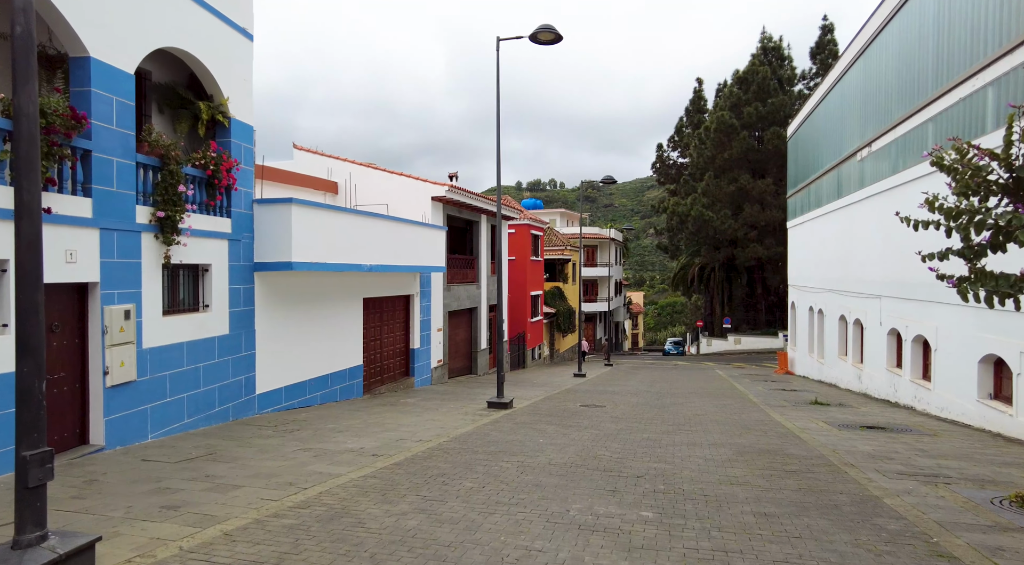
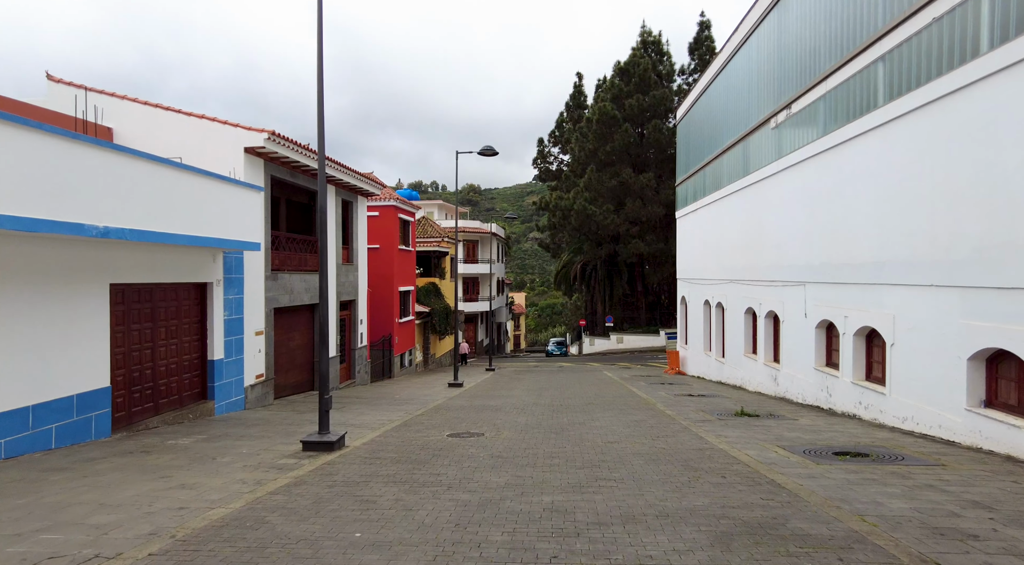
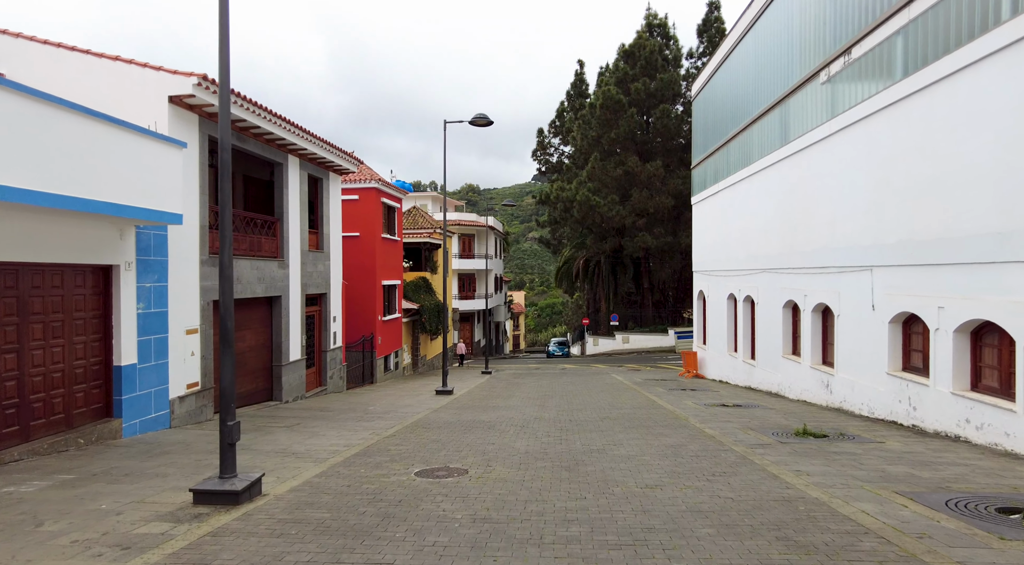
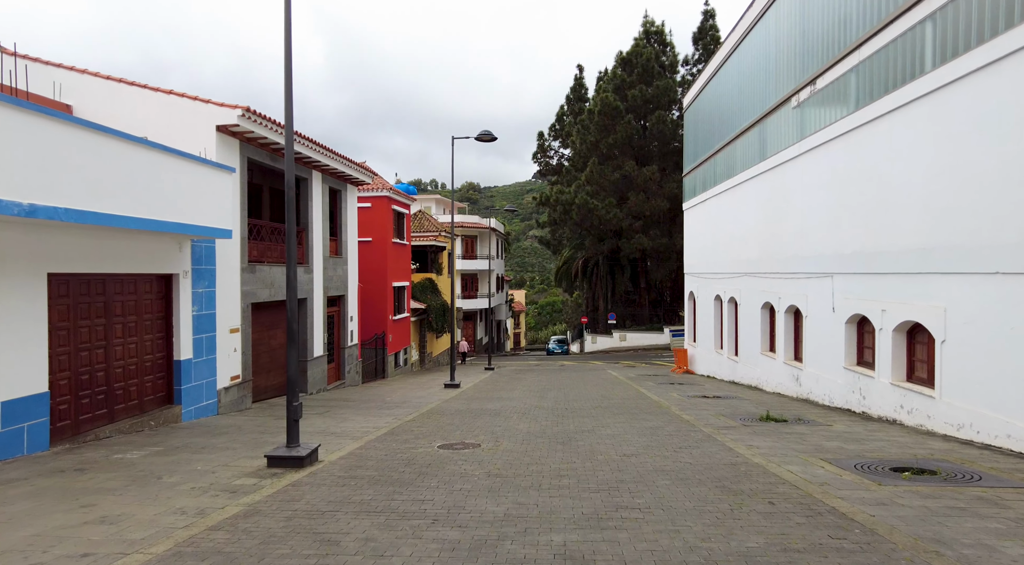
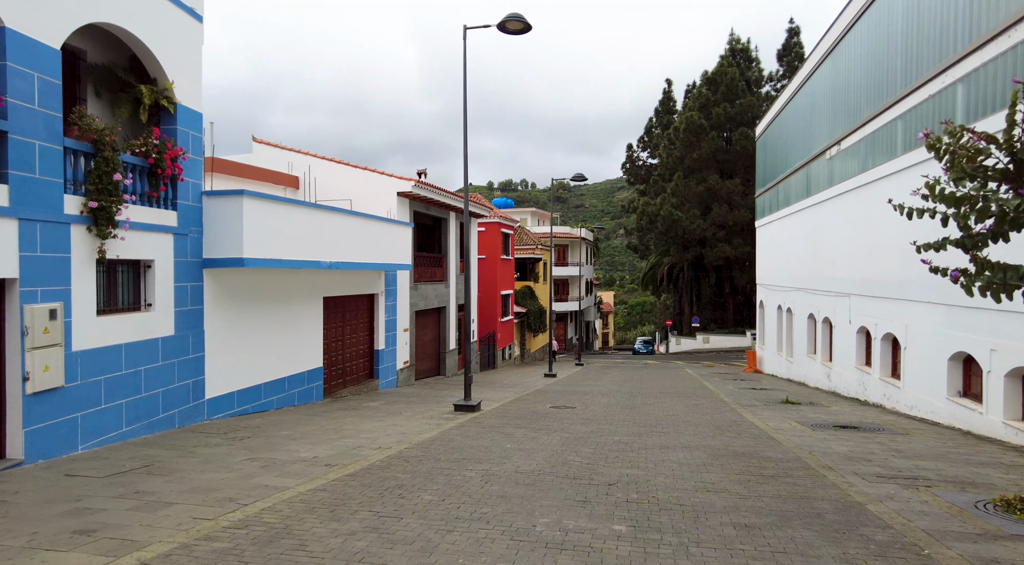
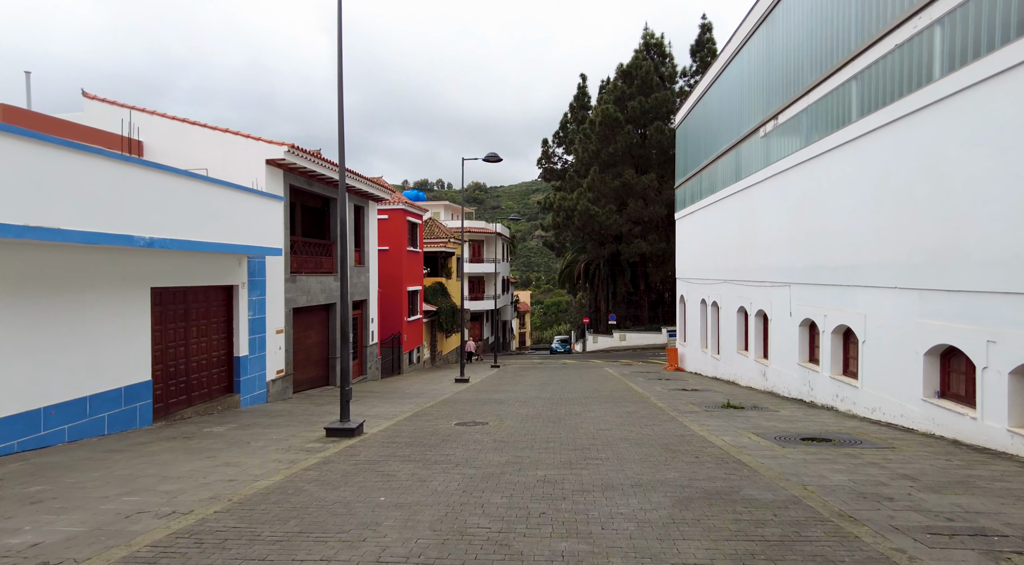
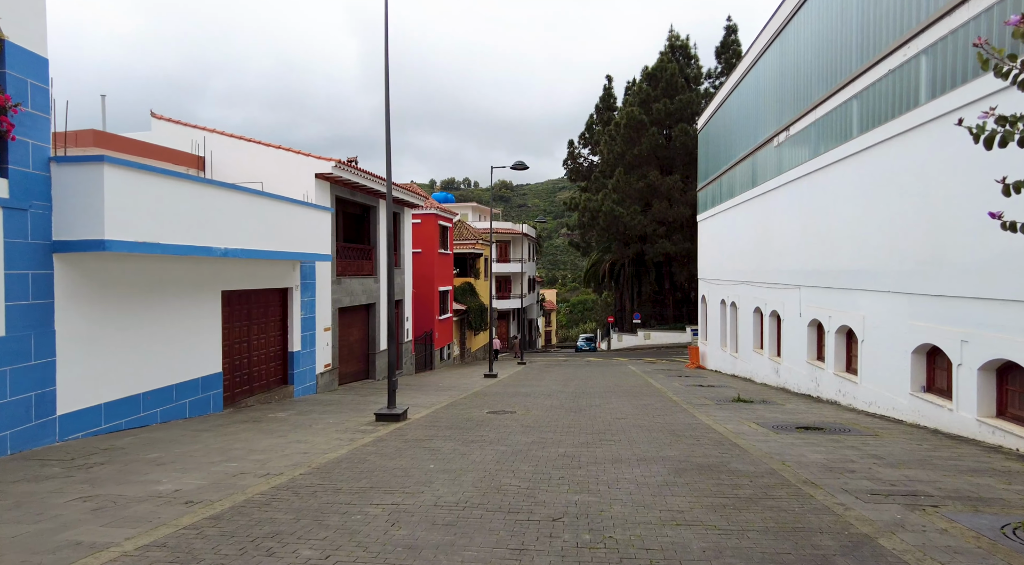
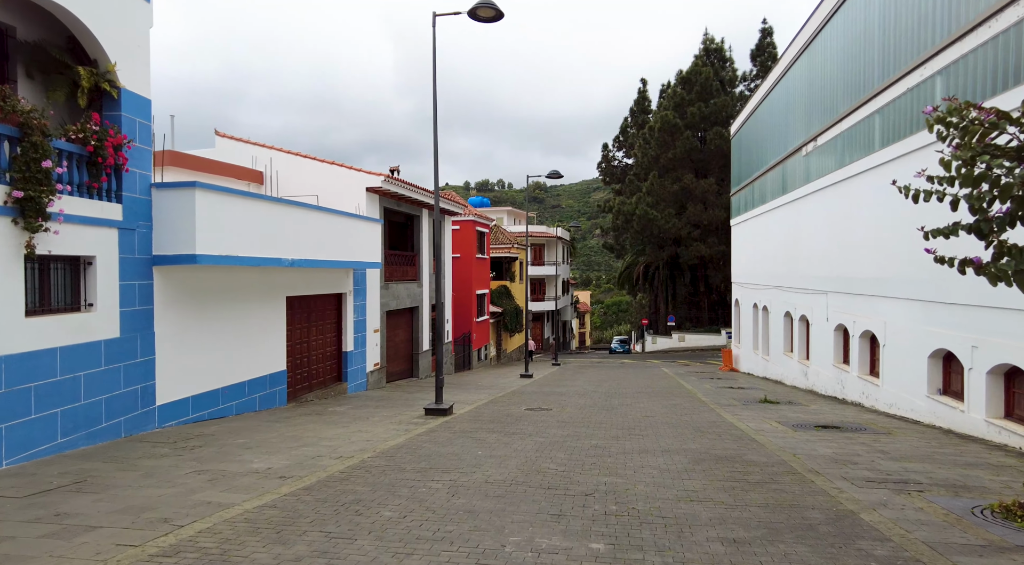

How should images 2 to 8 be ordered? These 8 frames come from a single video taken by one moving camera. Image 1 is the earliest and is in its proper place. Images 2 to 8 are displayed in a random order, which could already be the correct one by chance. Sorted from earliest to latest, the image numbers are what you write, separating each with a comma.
5, 8, 7, 6, 2, 4, 3
